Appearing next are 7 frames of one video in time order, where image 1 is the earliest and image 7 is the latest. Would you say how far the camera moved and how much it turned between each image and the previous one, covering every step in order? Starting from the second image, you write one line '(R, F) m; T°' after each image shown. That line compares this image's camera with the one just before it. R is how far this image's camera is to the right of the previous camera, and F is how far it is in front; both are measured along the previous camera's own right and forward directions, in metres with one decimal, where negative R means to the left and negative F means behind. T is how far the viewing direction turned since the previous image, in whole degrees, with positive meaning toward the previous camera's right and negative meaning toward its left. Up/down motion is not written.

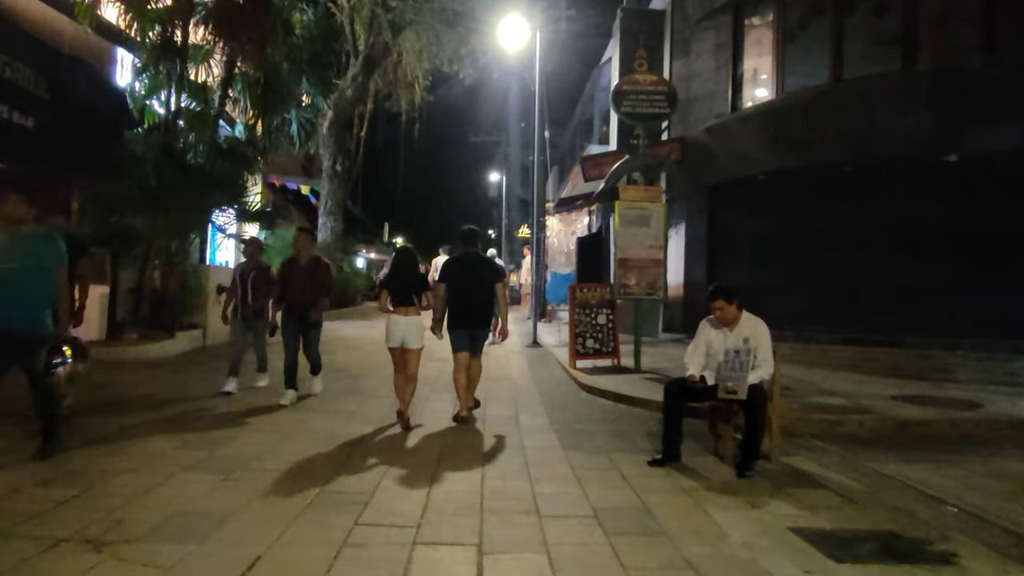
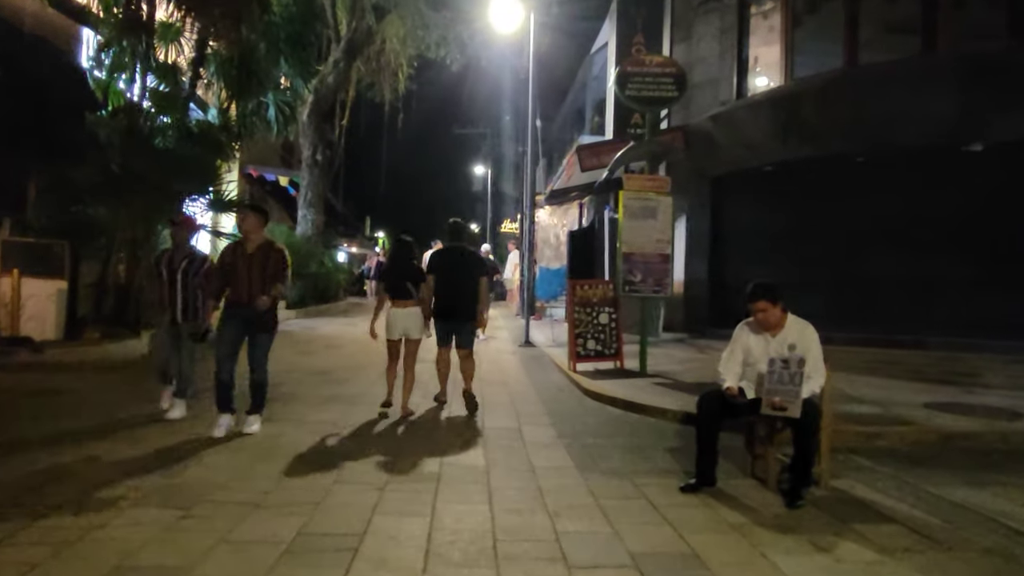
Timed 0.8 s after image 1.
(-0.2, +0.8) m; +1°
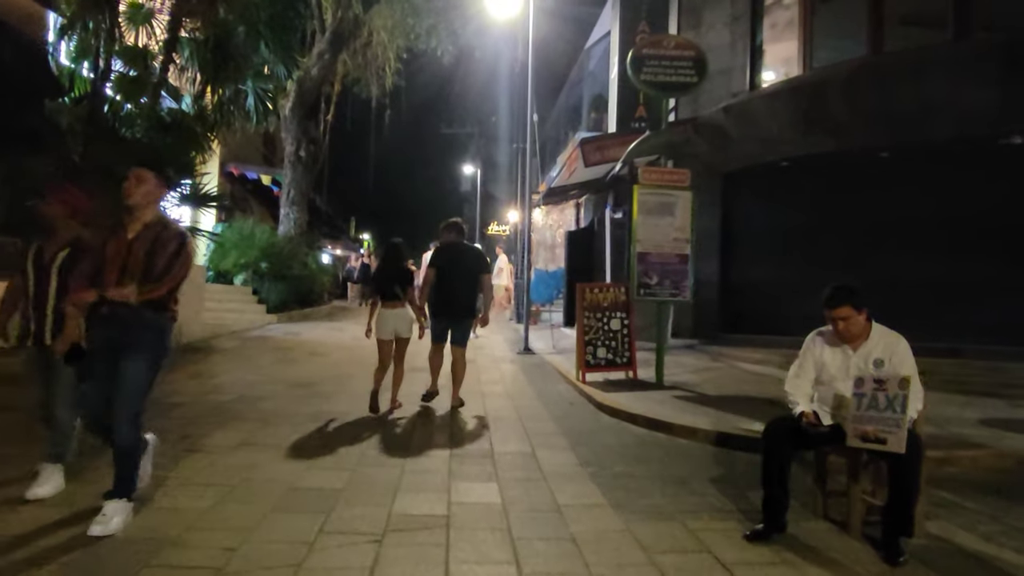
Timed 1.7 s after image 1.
(-0.2, +0.9) m; +1°
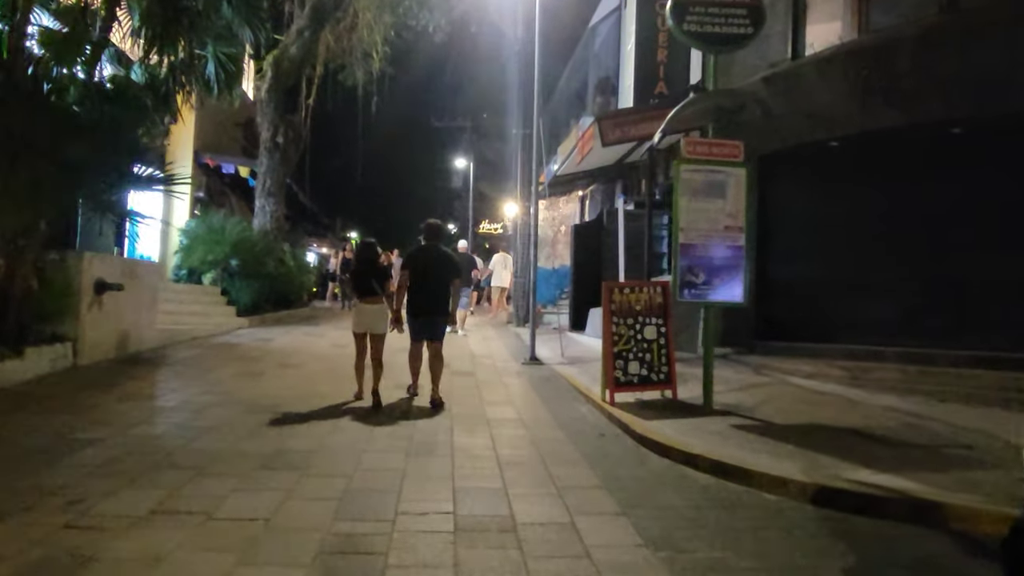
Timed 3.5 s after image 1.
(-0.2, +1.8) m; +1°
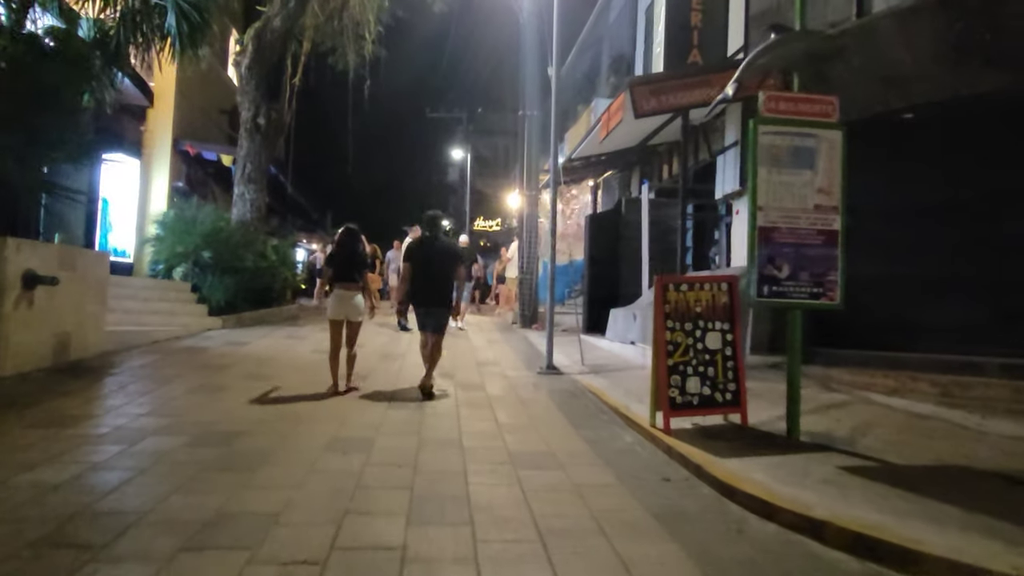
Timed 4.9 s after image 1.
(-0.3, +1.7) m; +1°
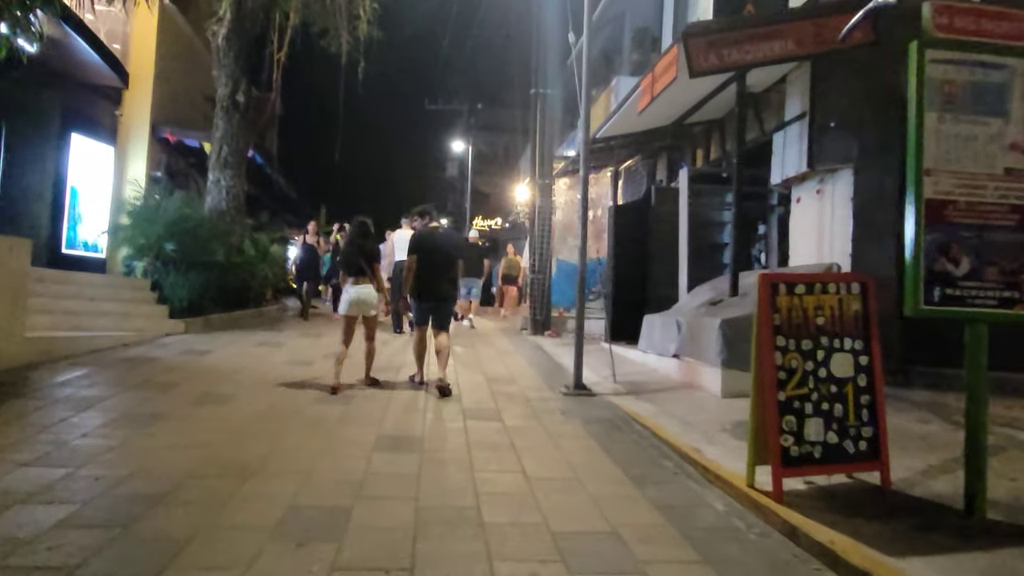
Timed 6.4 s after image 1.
(-0.3, +1.9) m; 0°
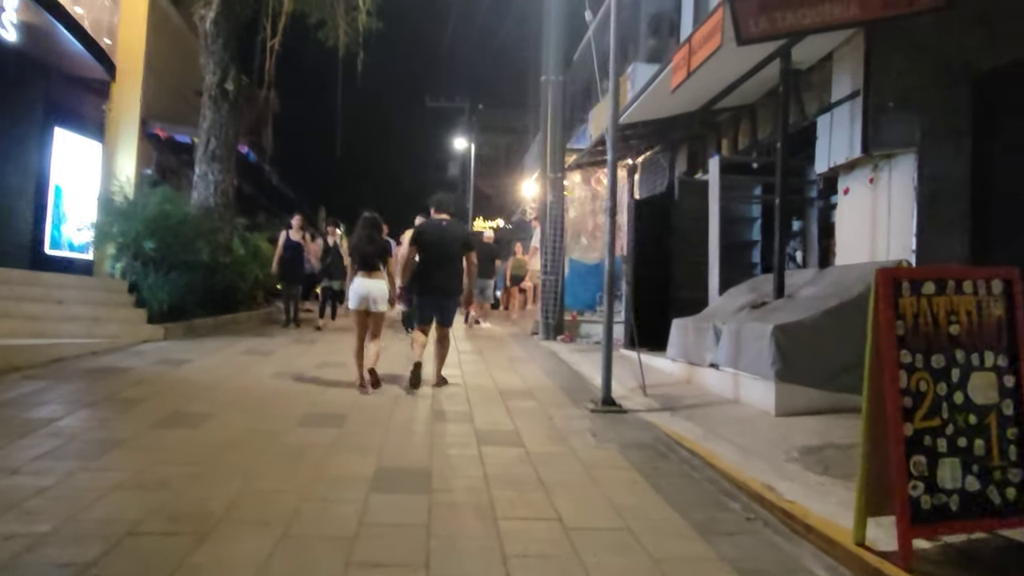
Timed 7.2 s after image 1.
(-0.2, +1.0) m; 0°
